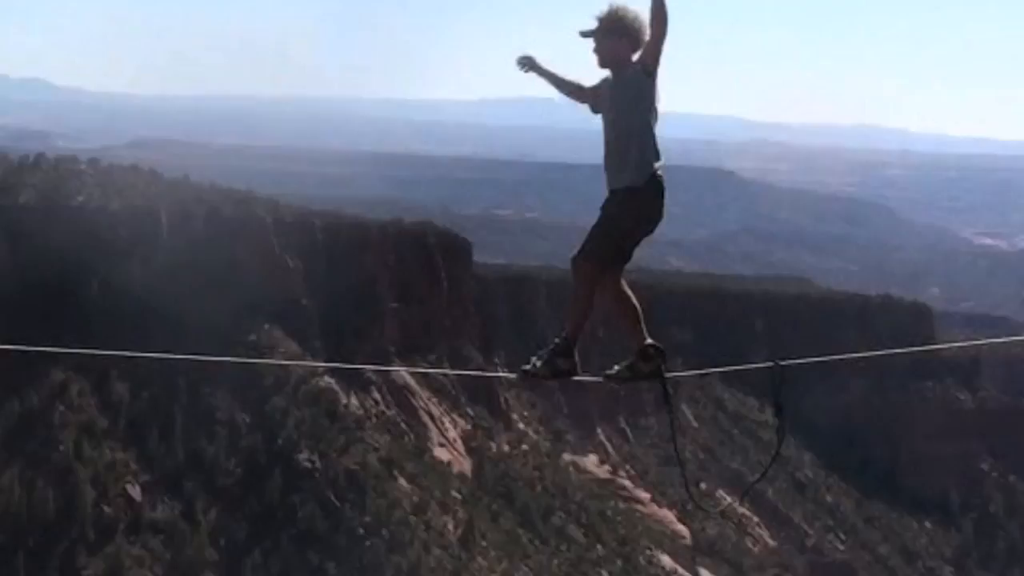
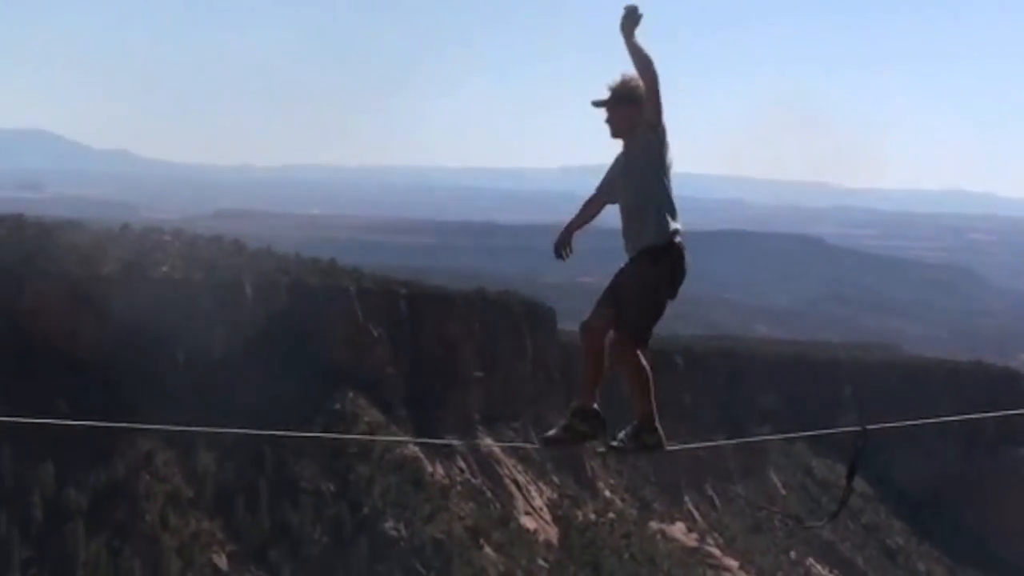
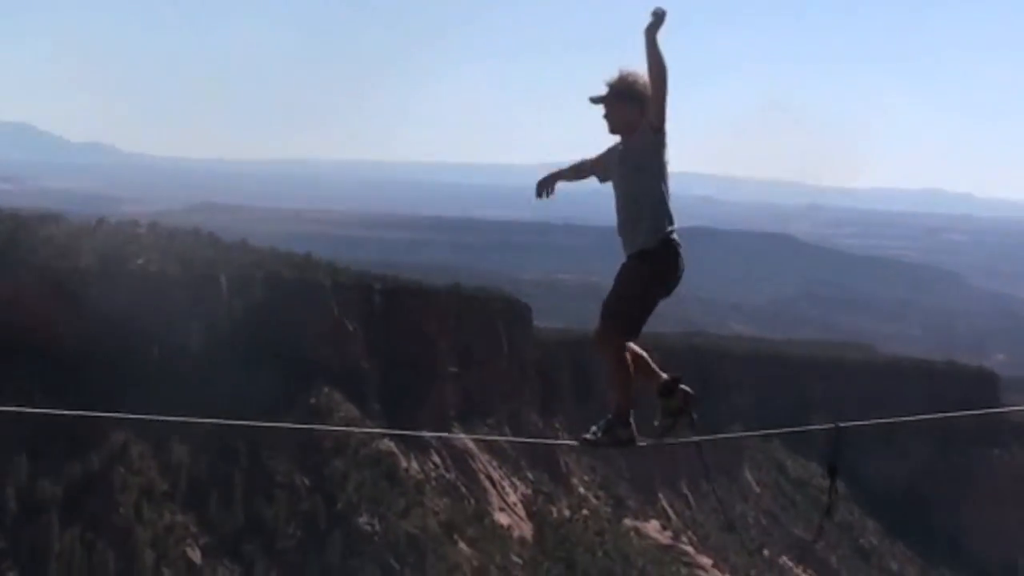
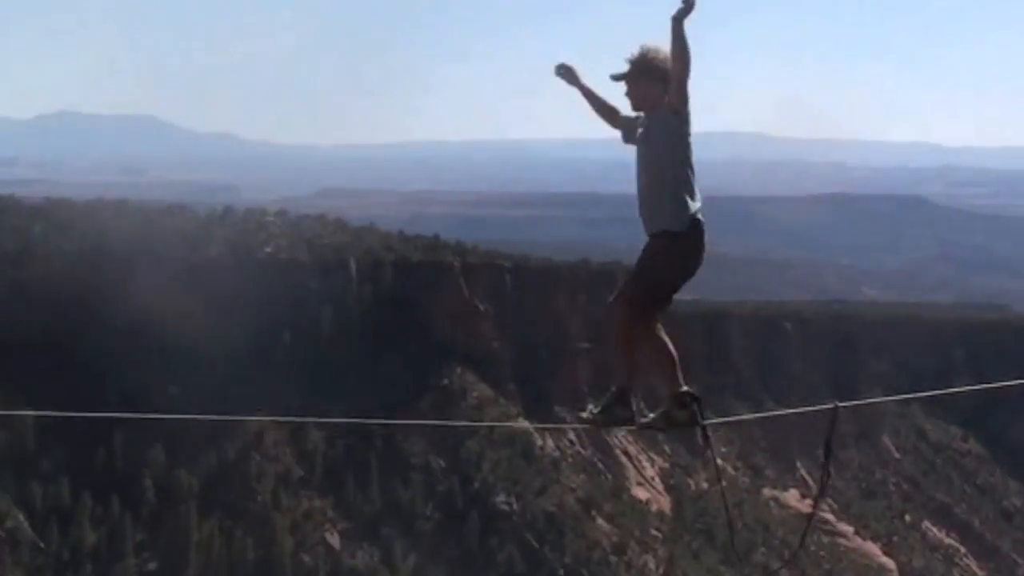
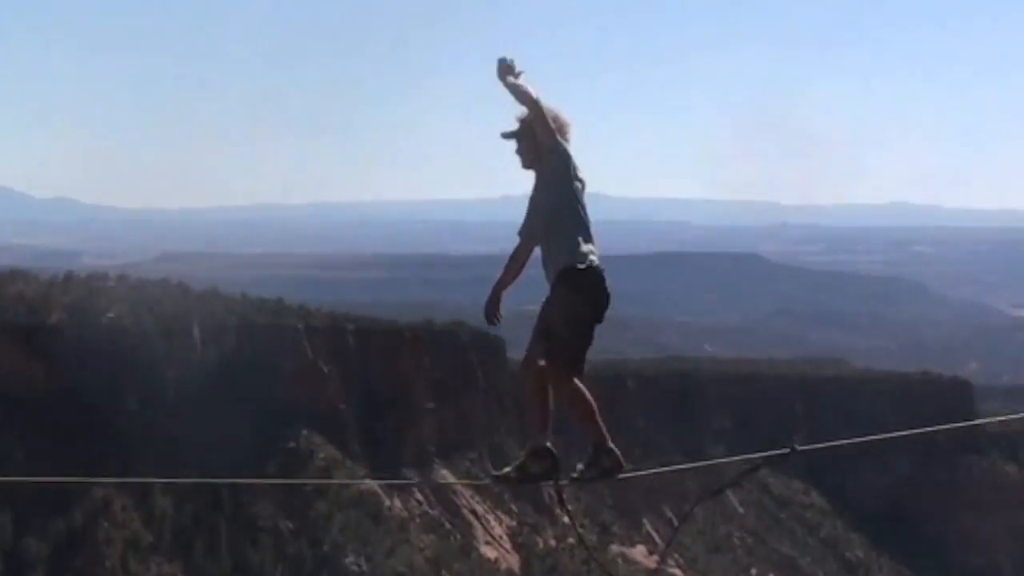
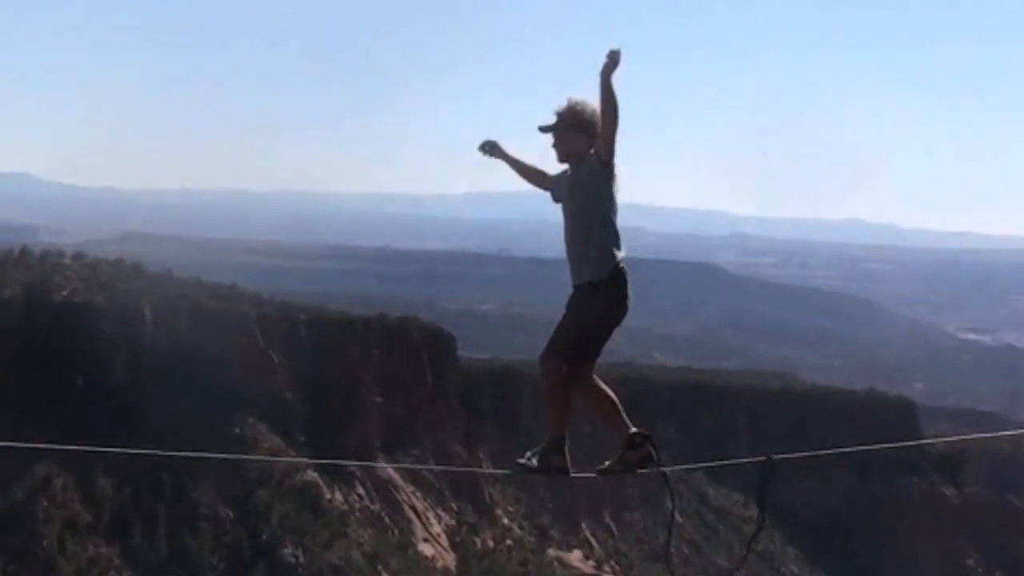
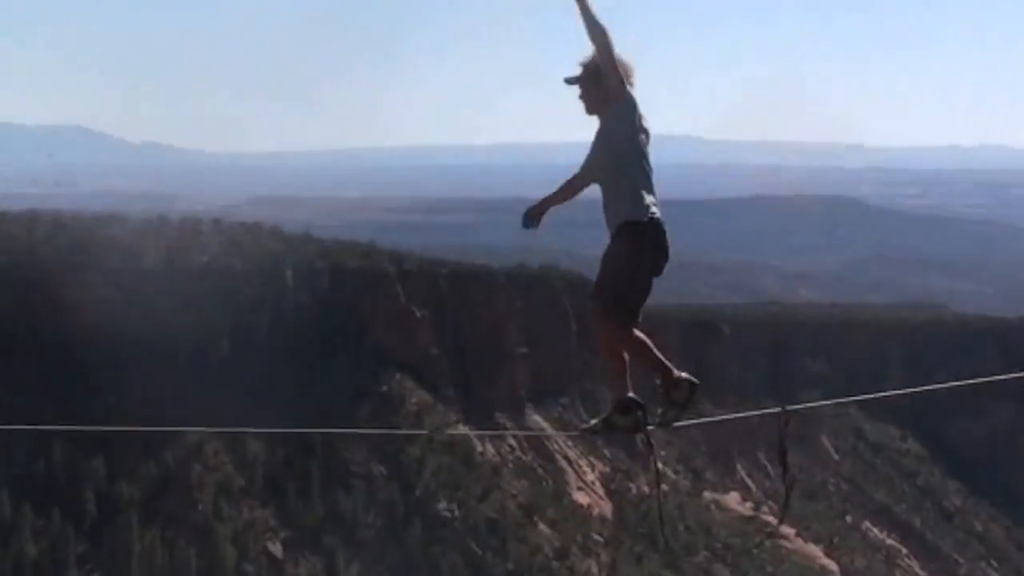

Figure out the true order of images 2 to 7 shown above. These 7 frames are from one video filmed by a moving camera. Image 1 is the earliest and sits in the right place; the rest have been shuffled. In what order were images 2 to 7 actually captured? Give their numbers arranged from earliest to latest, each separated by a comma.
6, 3, 2, 5, 7, 4
